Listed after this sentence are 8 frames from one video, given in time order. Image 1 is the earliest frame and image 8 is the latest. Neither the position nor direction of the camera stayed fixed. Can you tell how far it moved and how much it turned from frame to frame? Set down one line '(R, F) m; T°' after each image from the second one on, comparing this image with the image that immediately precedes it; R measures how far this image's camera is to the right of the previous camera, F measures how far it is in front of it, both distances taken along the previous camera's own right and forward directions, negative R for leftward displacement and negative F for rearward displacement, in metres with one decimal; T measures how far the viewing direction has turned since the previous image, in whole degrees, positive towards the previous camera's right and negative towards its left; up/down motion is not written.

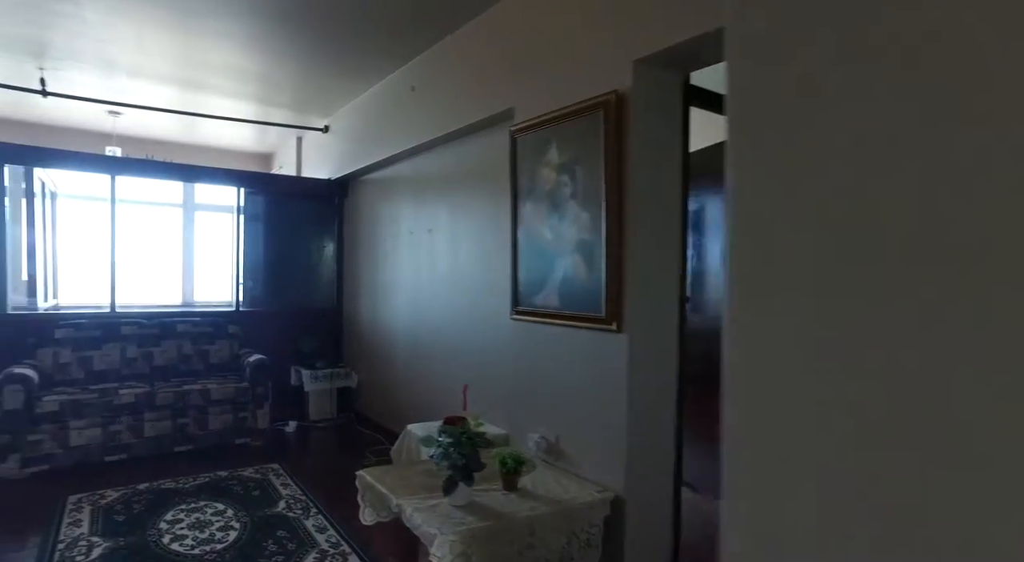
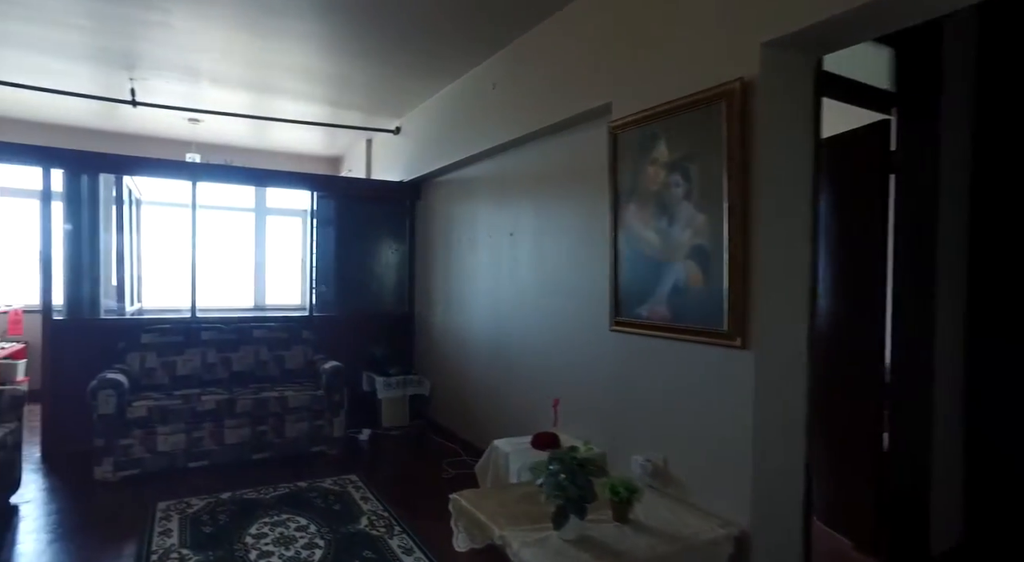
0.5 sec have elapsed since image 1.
(-0.2, +0.2) m; -5°
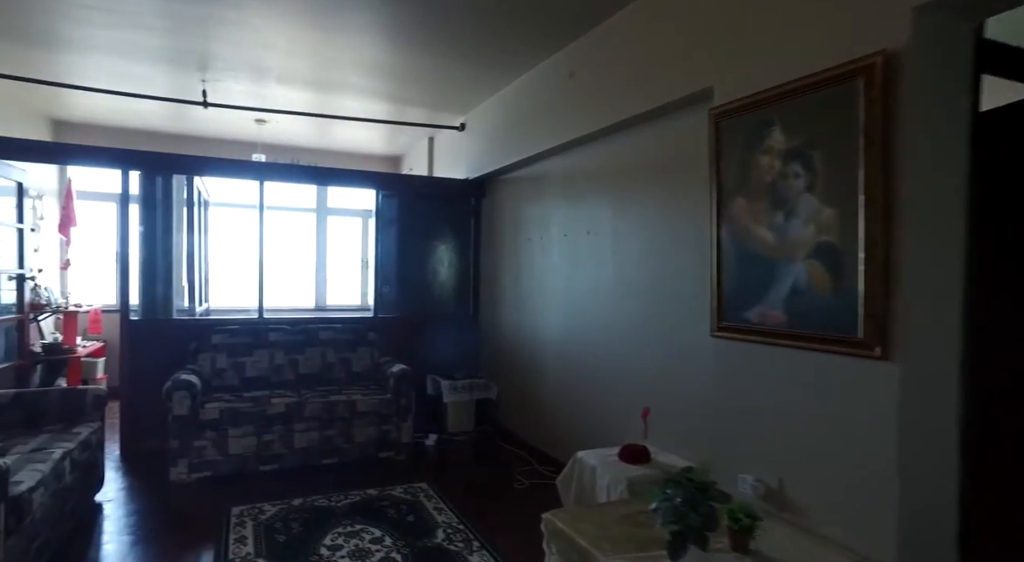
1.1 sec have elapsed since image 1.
(-0.2, +0.2) m; -4°
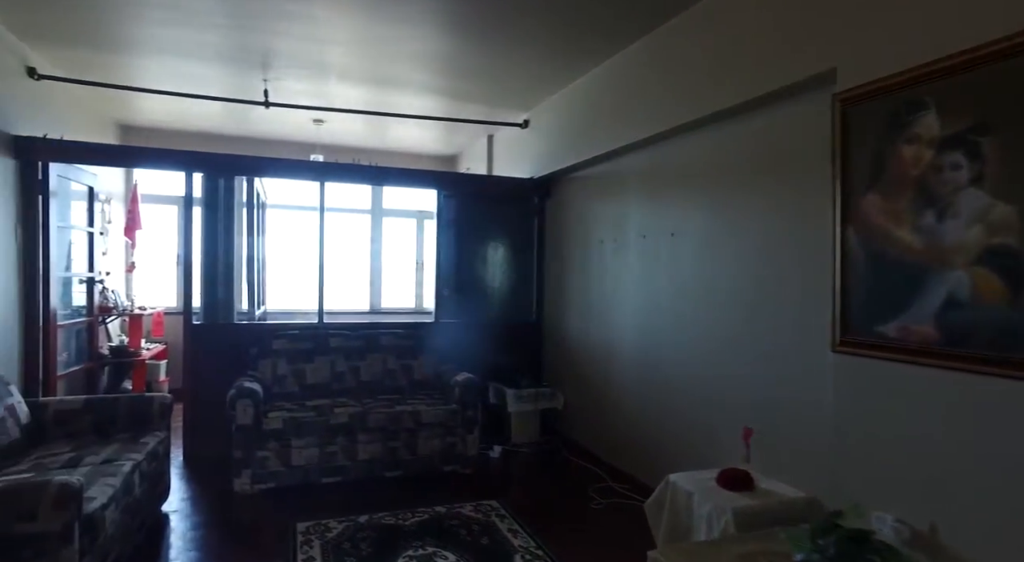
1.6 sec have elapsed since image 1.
(-0.2, +0.2) m; -4°
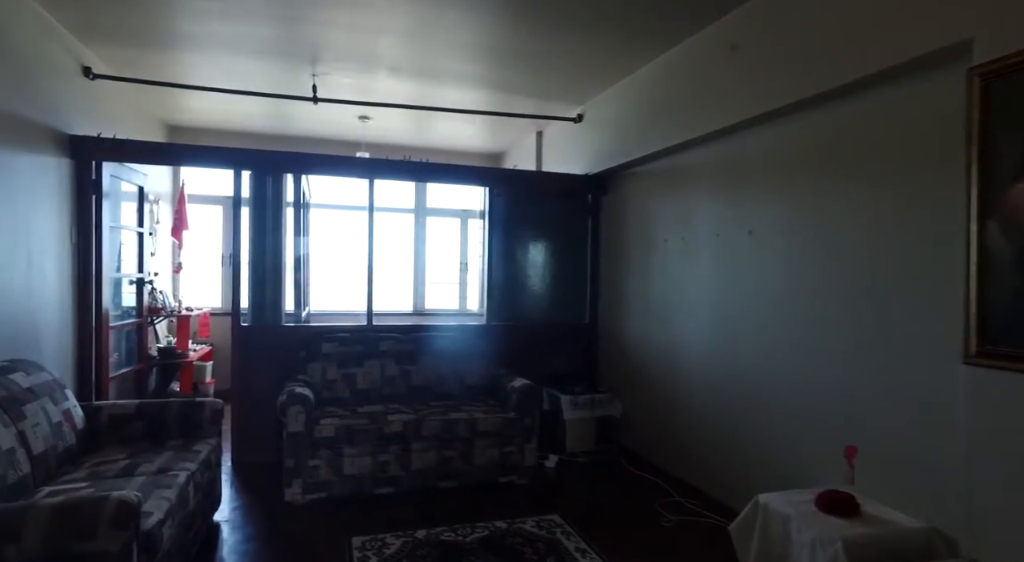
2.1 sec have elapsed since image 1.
(-0.2, +0.2) m; -3°
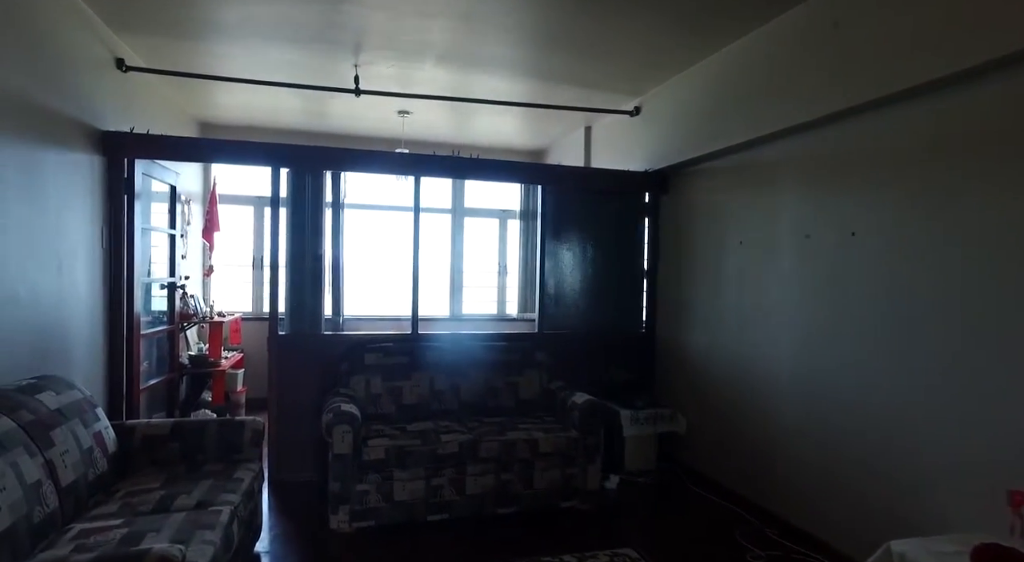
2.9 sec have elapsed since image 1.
(-0.3, +0.3) m; -2°
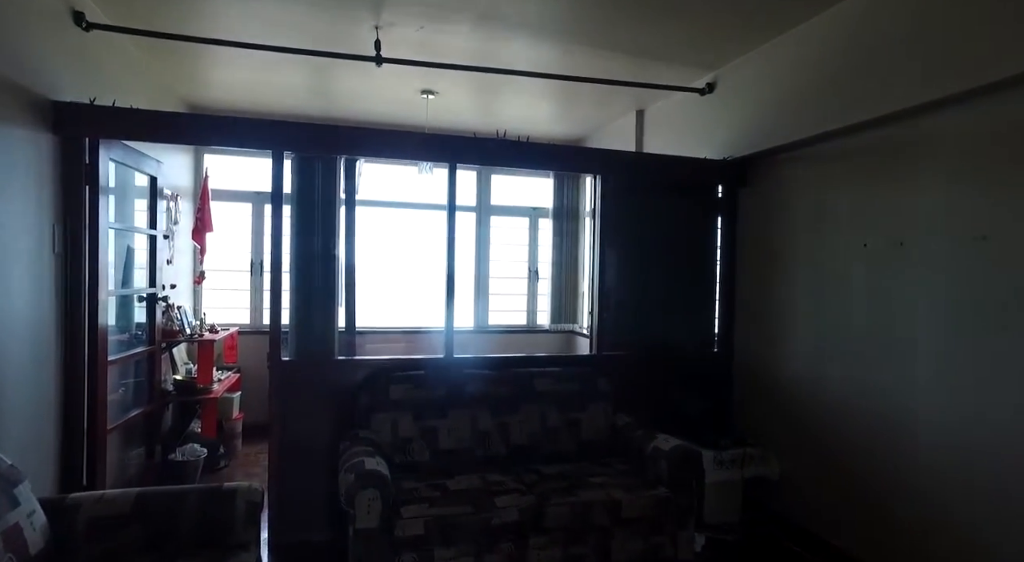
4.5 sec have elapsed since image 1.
(-0.3, +0.7) m; 0°
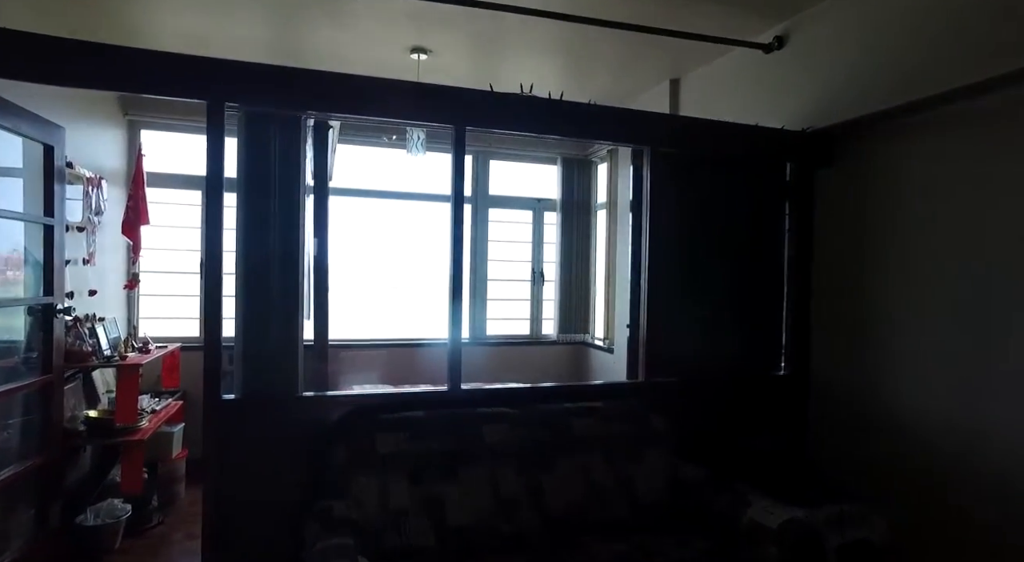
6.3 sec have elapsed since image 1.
(-0.2, +0.8) m; +2°
